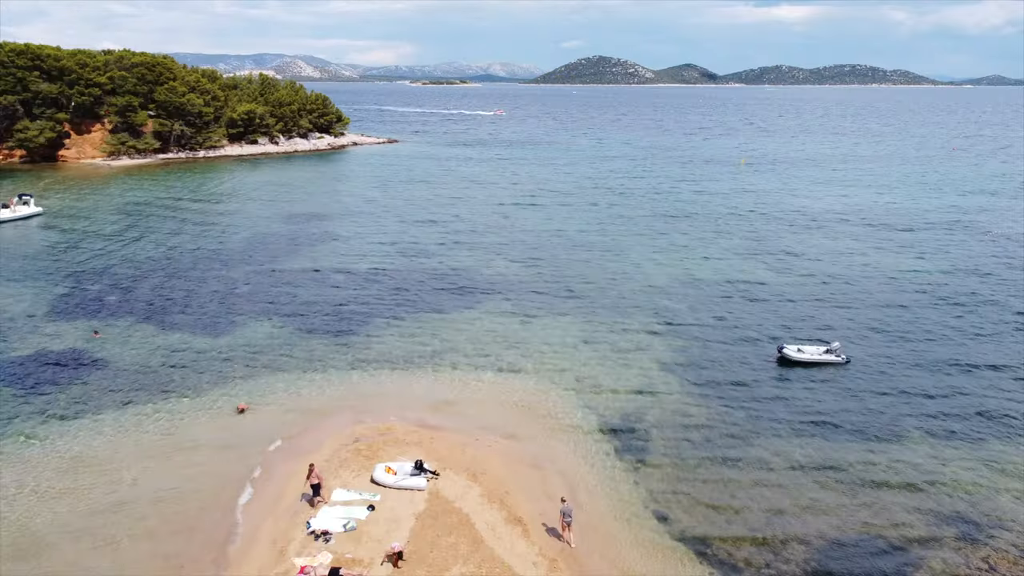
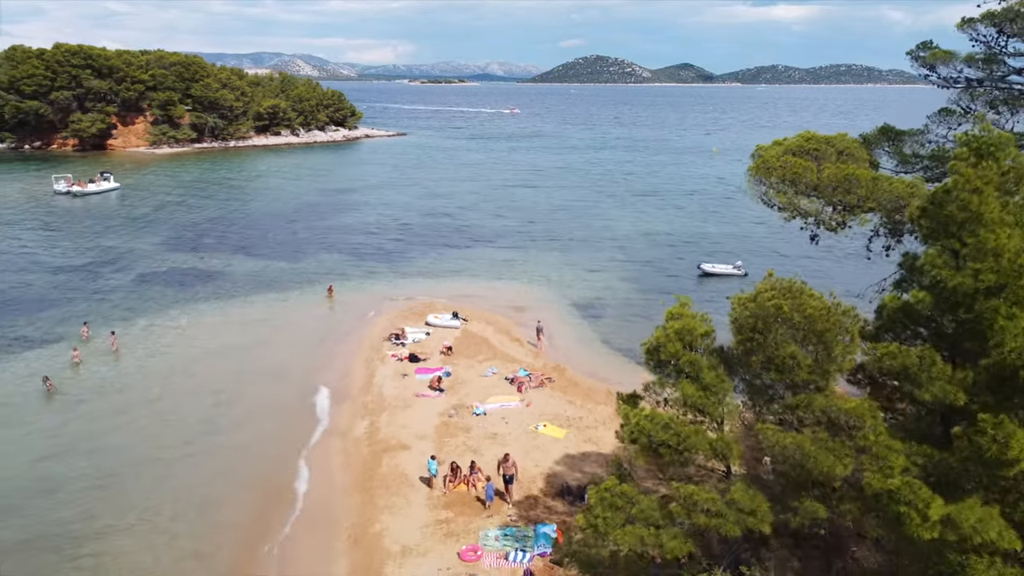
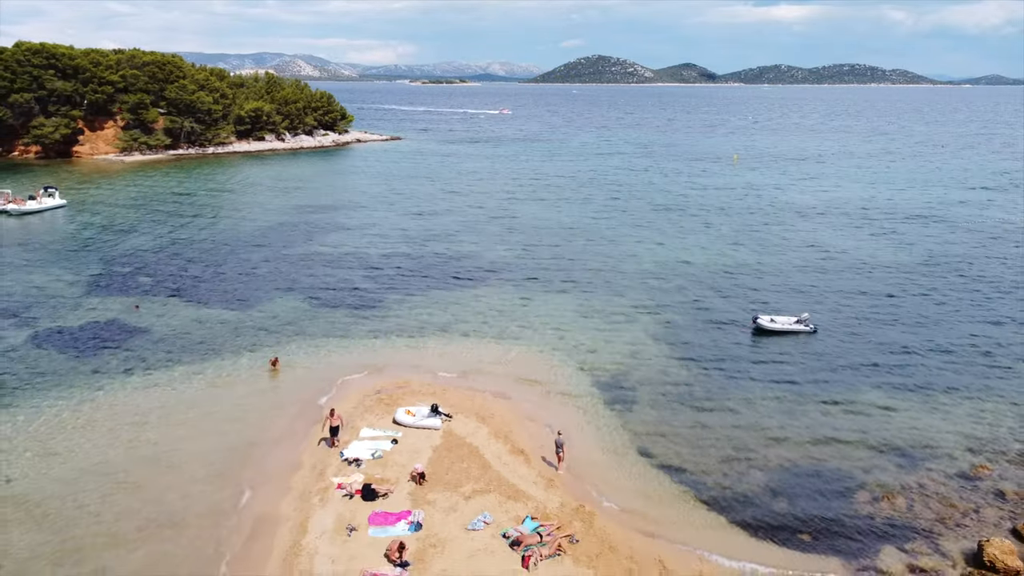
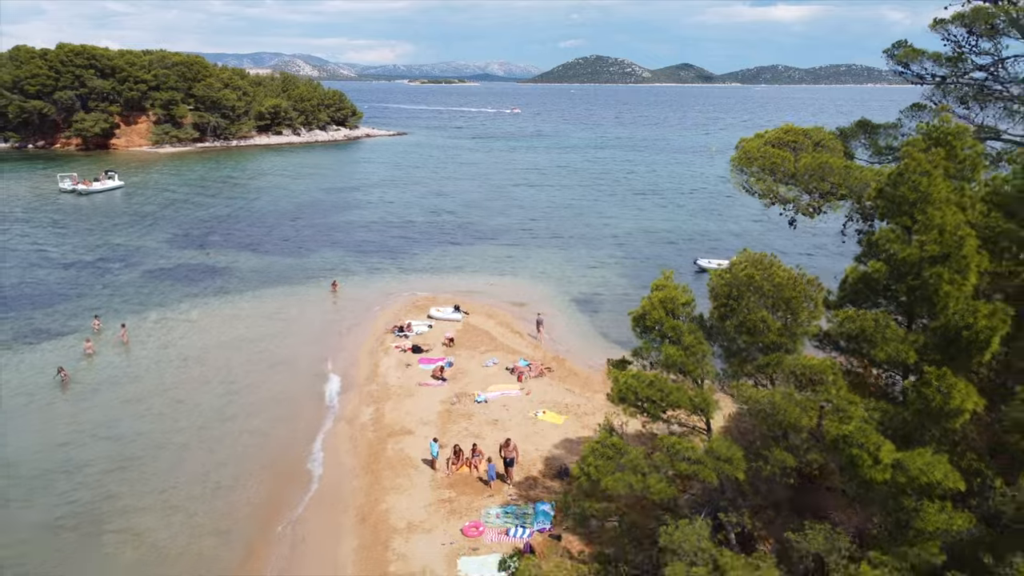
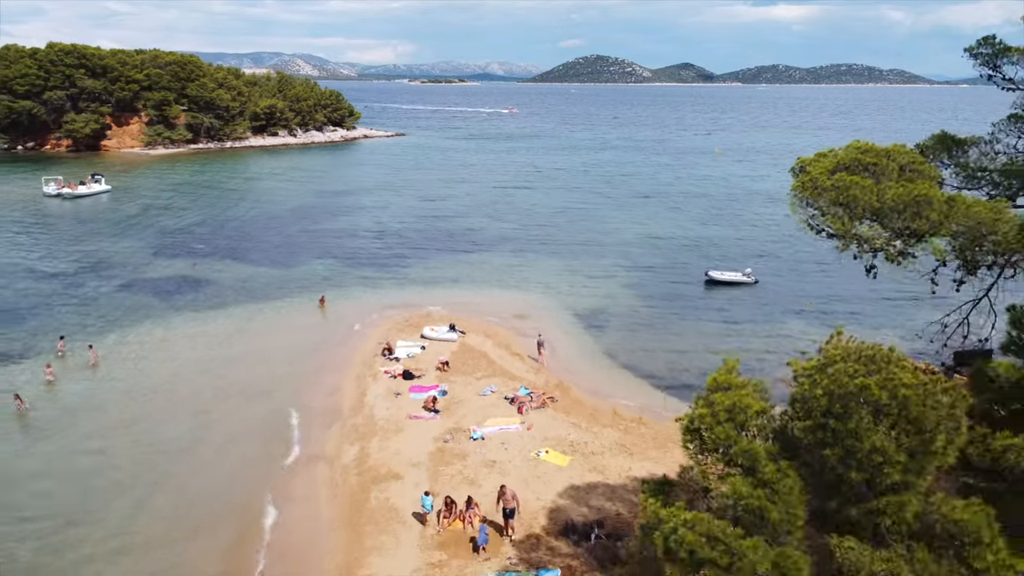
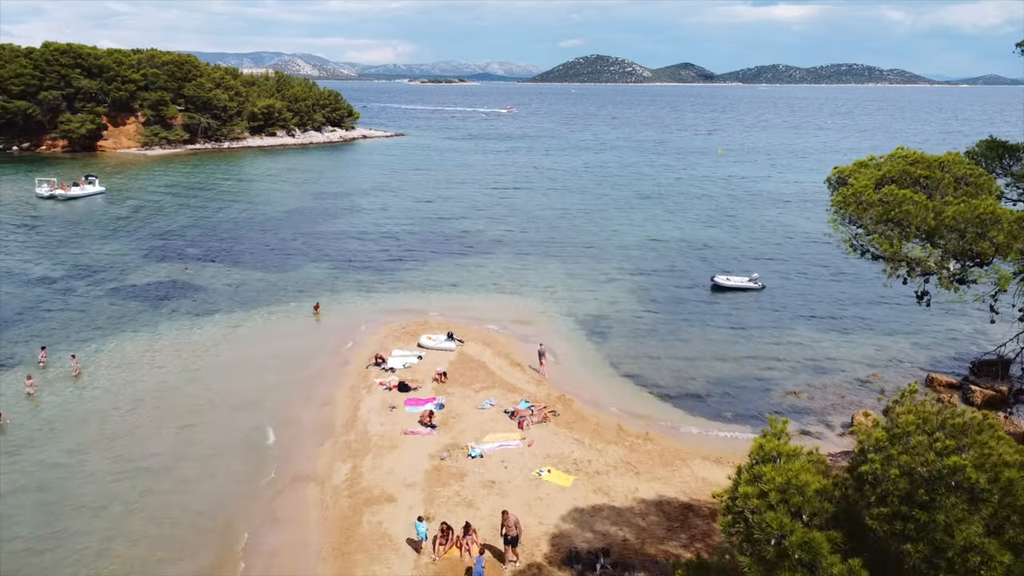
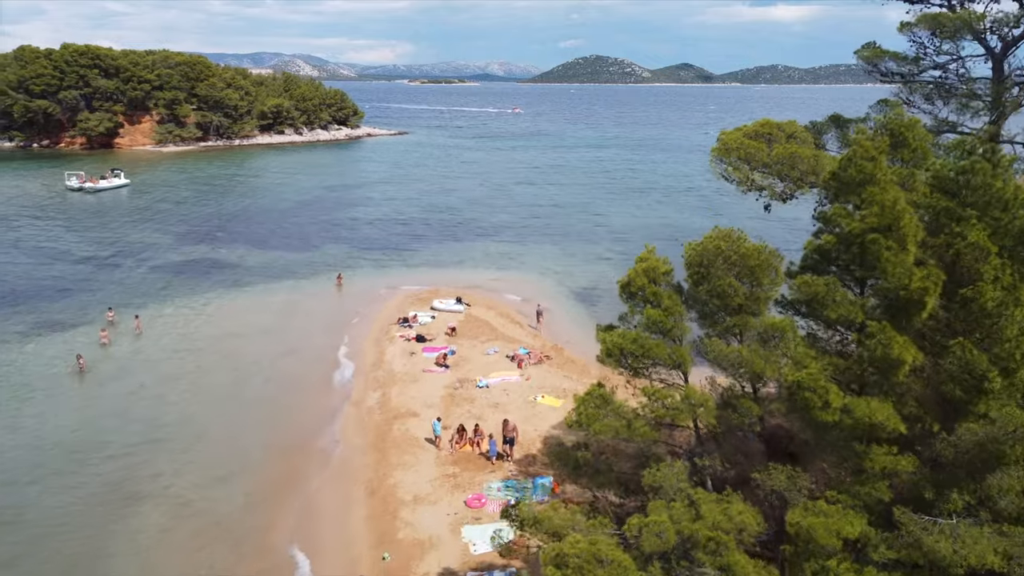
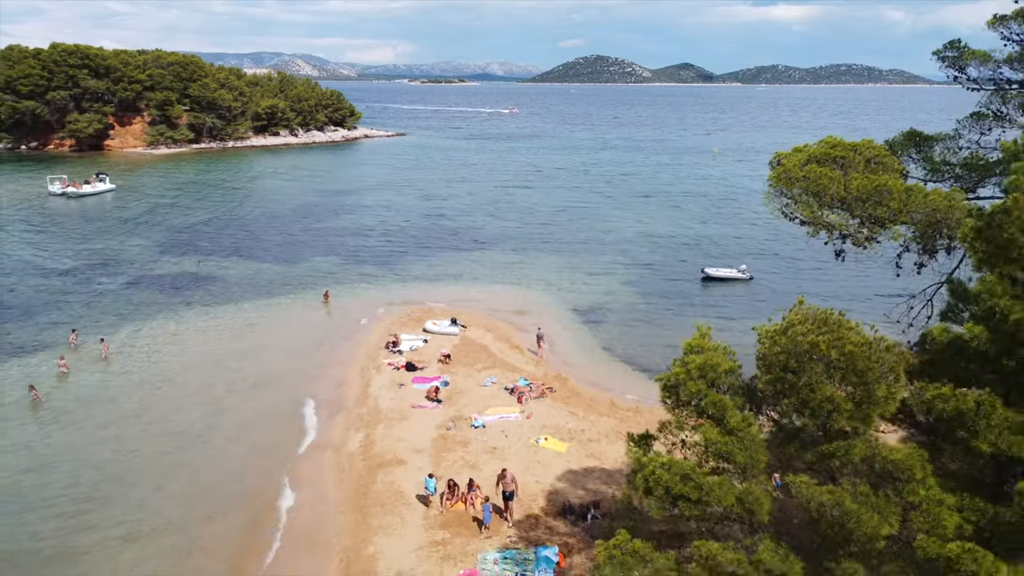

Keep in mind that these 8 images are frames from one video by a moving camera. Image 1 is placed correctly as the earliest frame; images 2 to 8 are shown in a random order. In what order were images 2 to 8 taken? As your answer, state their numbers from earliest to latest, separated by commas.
3, 6, 5, 8, 2, 4, 7
